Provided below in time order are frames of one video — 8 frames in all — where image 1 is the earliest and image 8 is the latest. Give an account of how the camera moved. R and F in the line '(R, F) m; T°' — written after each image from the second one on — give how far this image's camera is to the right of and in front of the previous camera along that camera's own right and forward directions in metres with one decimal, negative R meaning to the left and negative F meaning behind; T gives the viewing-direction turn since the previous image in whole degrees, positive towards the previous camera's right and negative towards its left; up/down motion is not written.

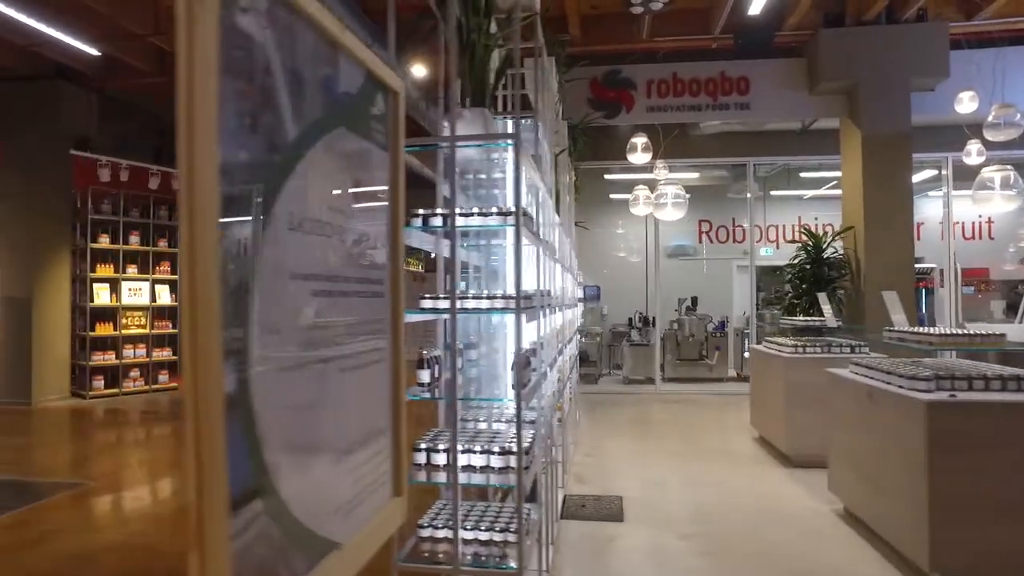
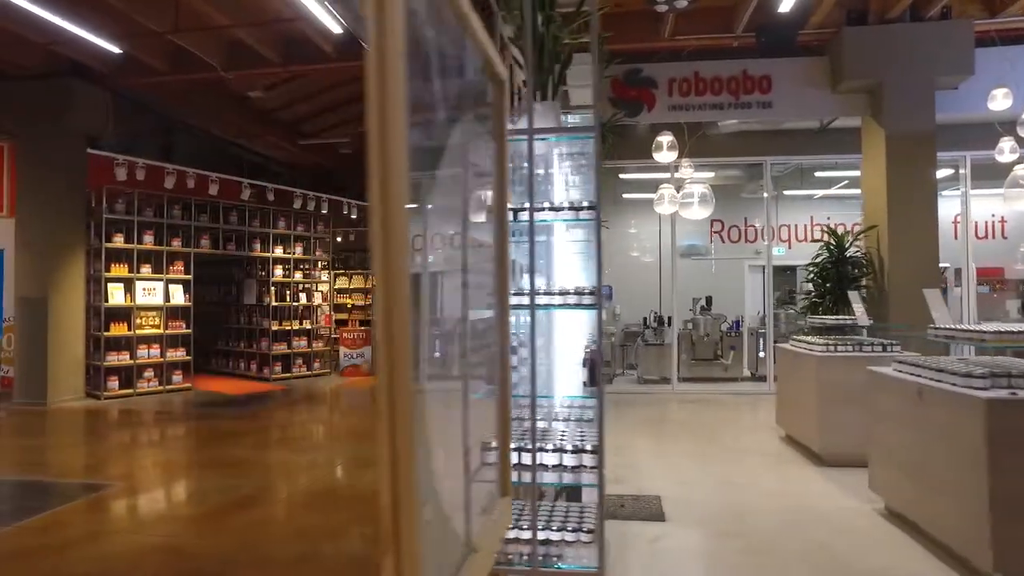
(-0.2, 0.0) m; 0°
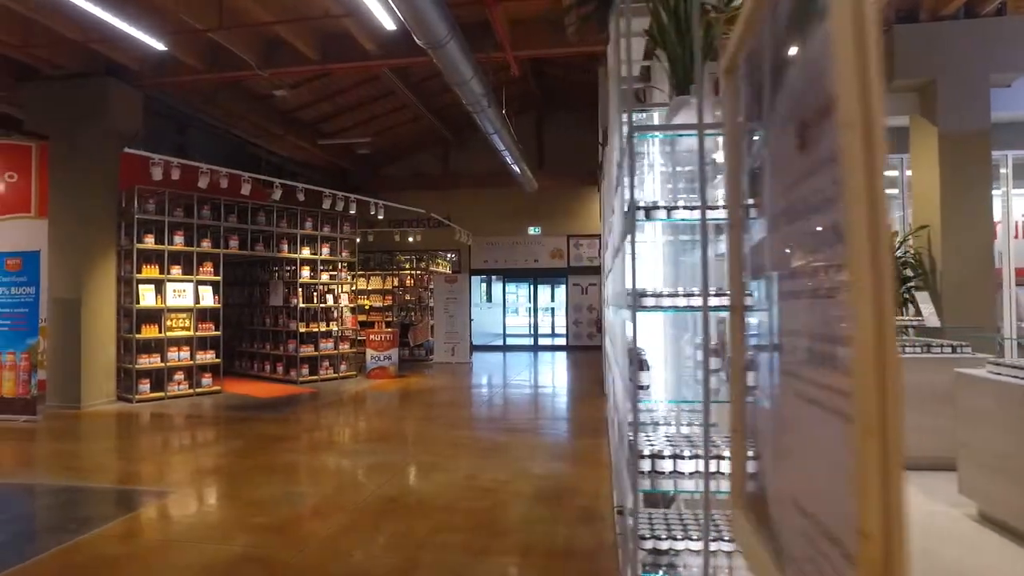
(-0.5, +0.1) m; 0°
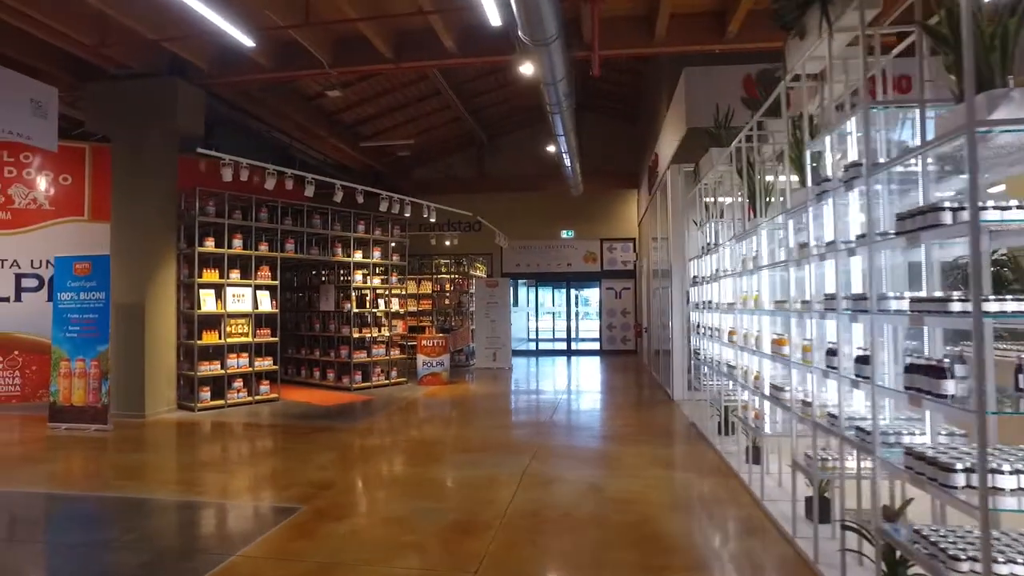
(-0.9, +0.2) m; +1°
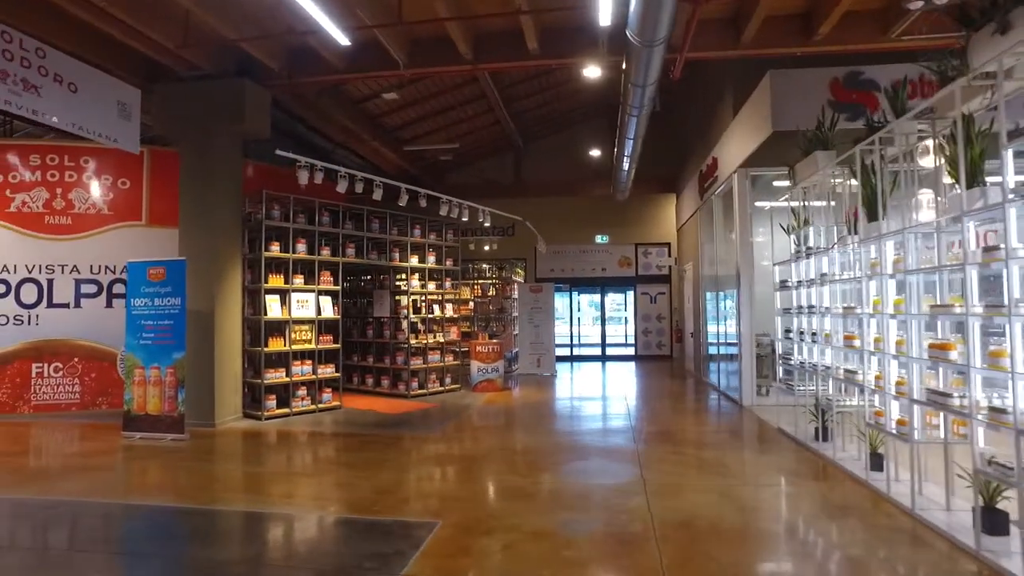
(-0.8, +0.1) m; 0°
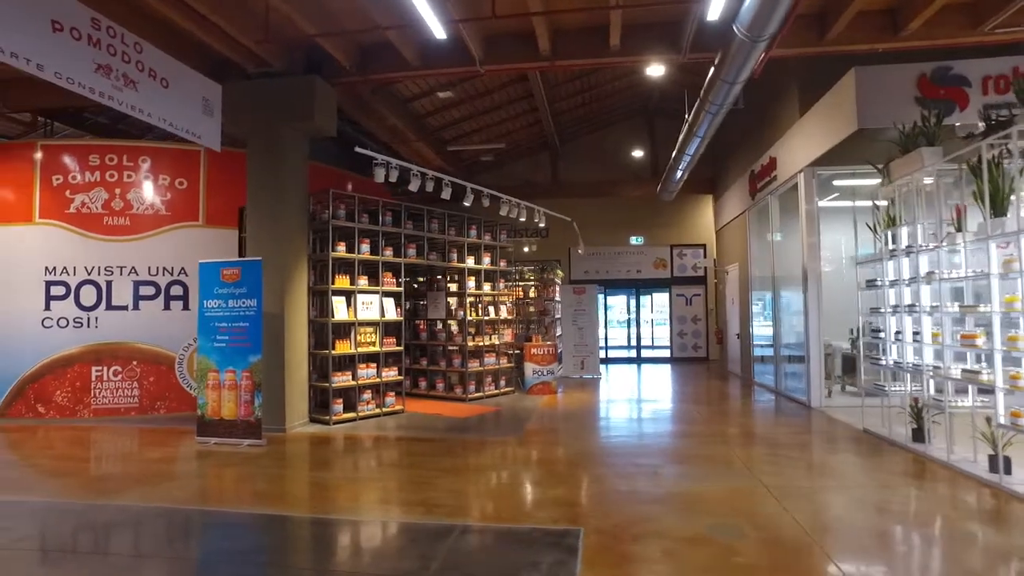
(-0.8, +0.1) m; 0°
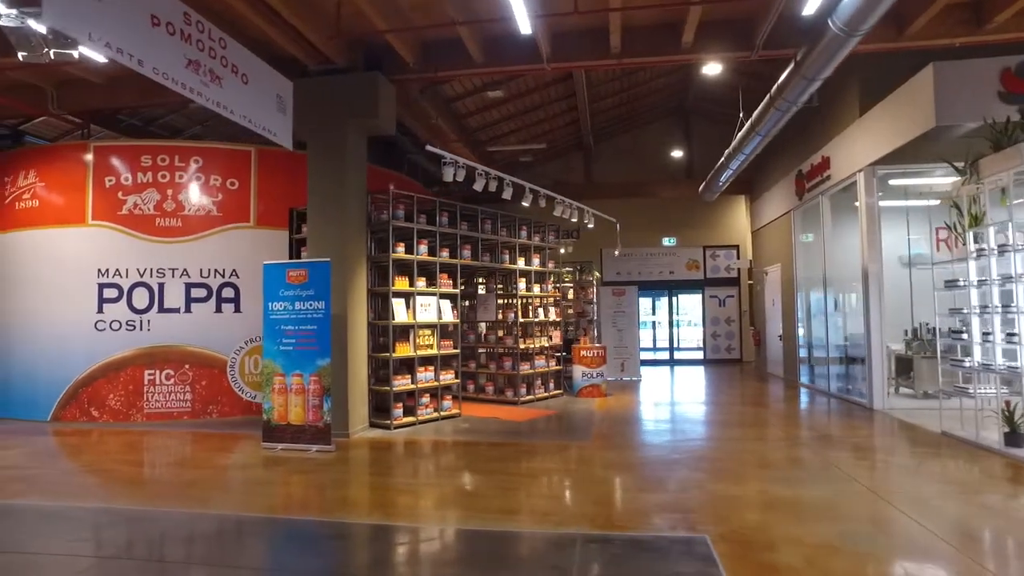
(-0.6, +0.1) m; 0°
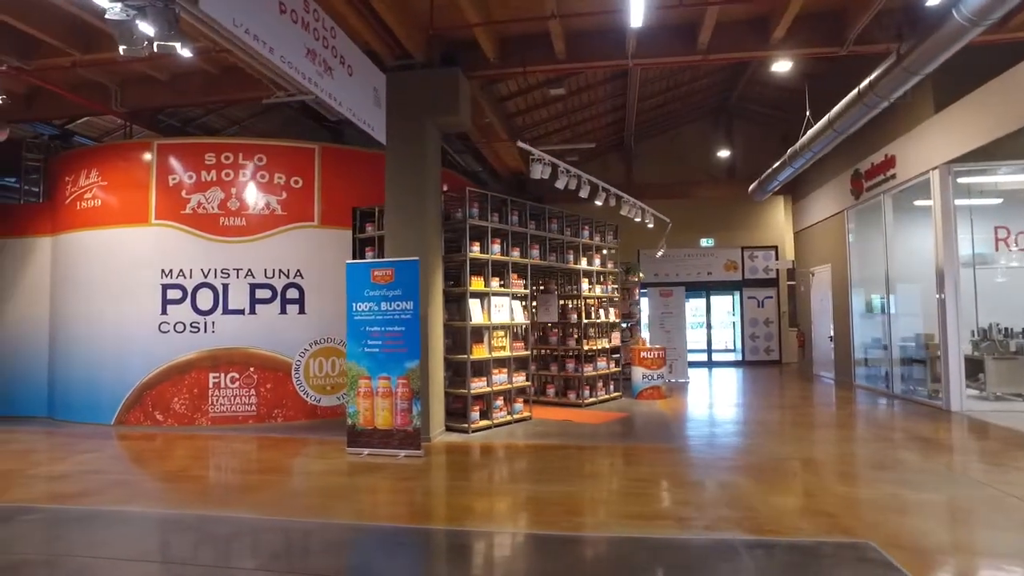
(-0.8, +0.2) m; 0°
